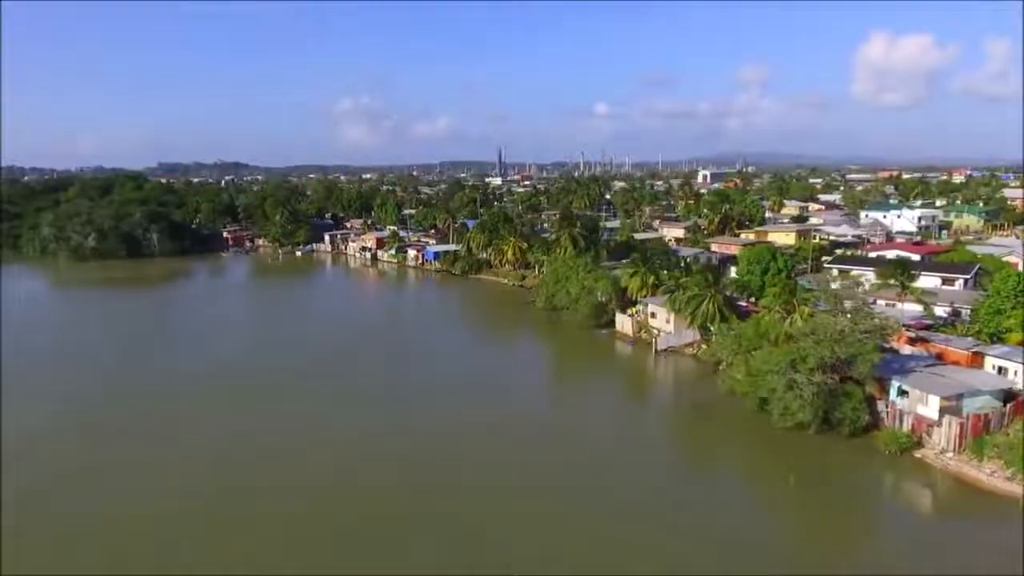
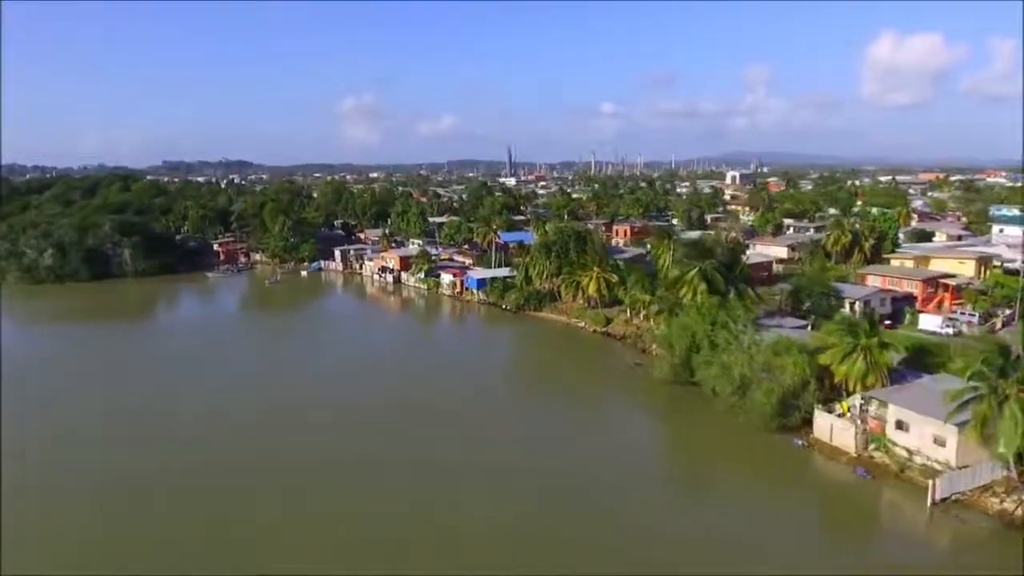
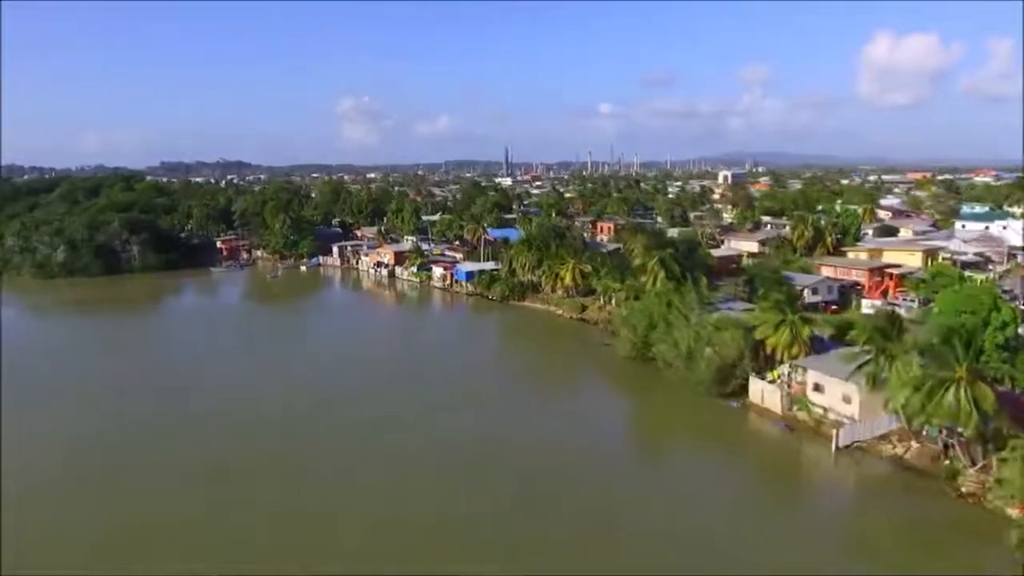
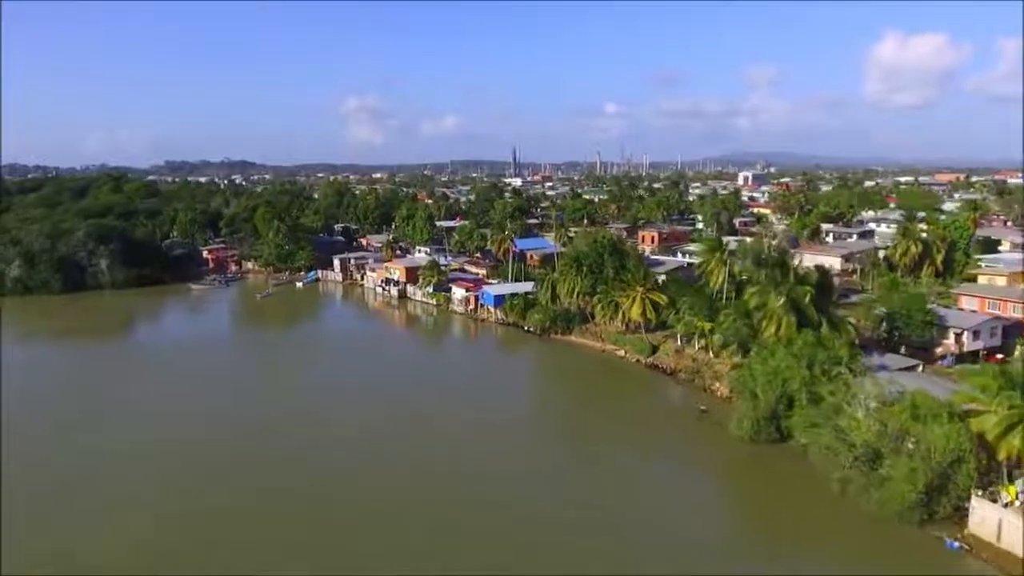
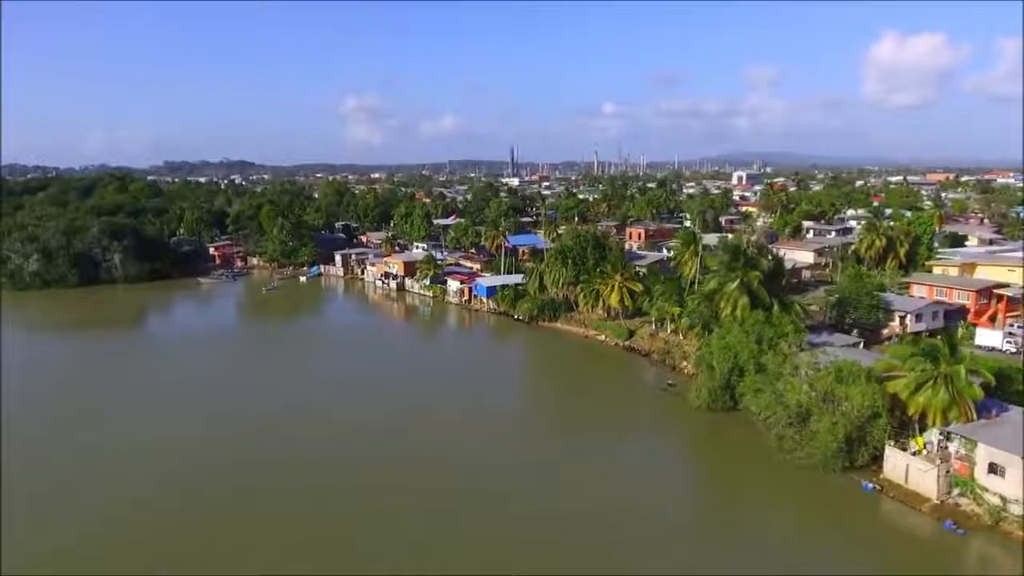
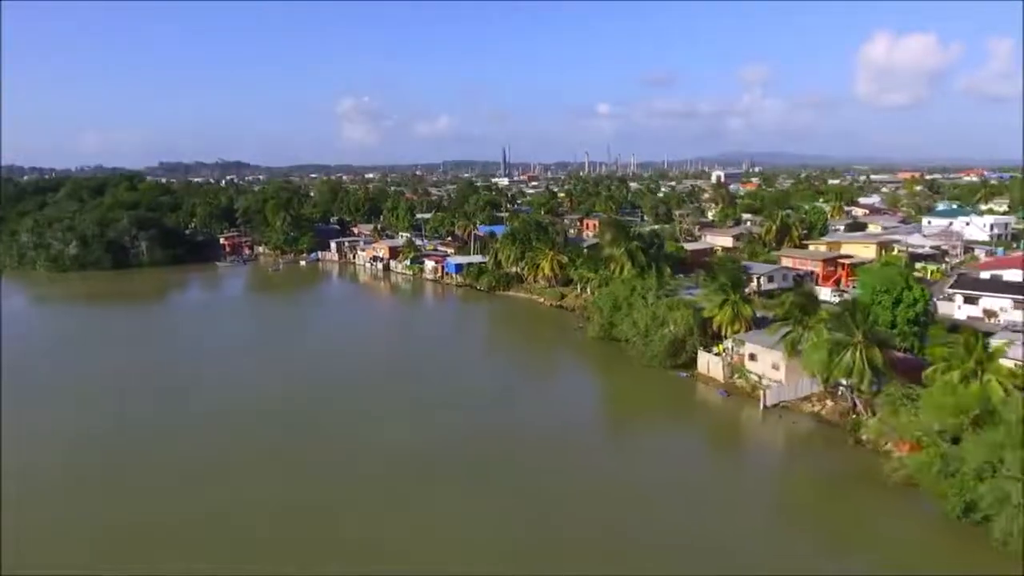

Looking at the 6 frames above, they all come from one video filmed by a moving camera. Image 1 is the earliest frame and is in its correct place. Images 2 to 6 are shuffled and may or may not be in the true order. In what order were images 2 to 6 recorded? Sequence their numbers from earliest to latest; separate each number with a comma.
6, 3, 2, 5, 4
